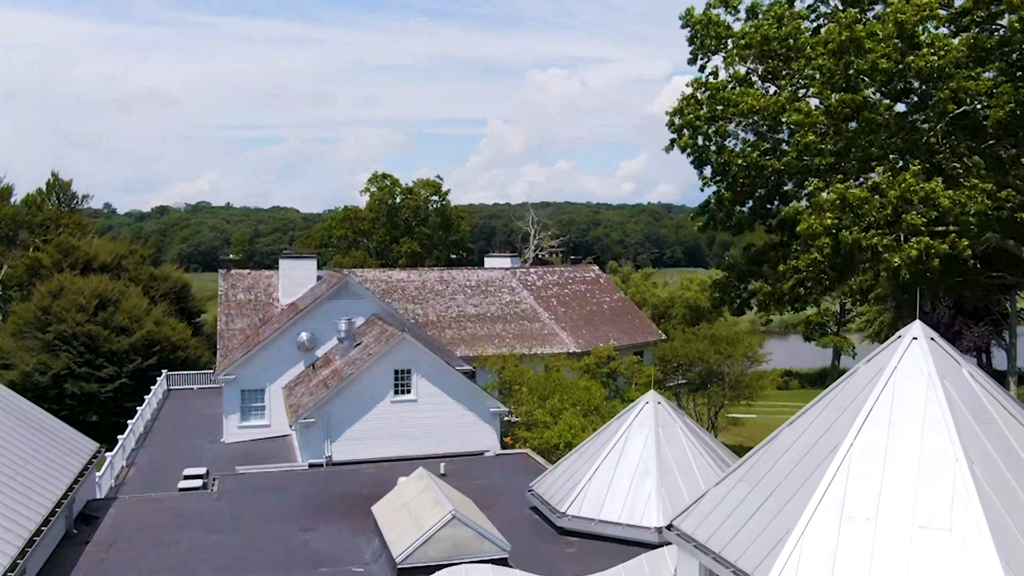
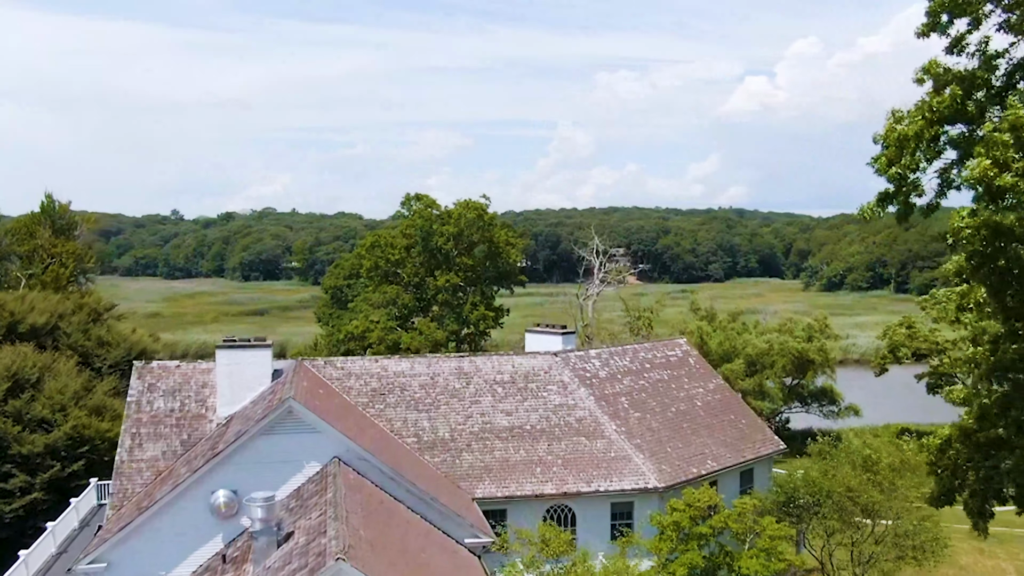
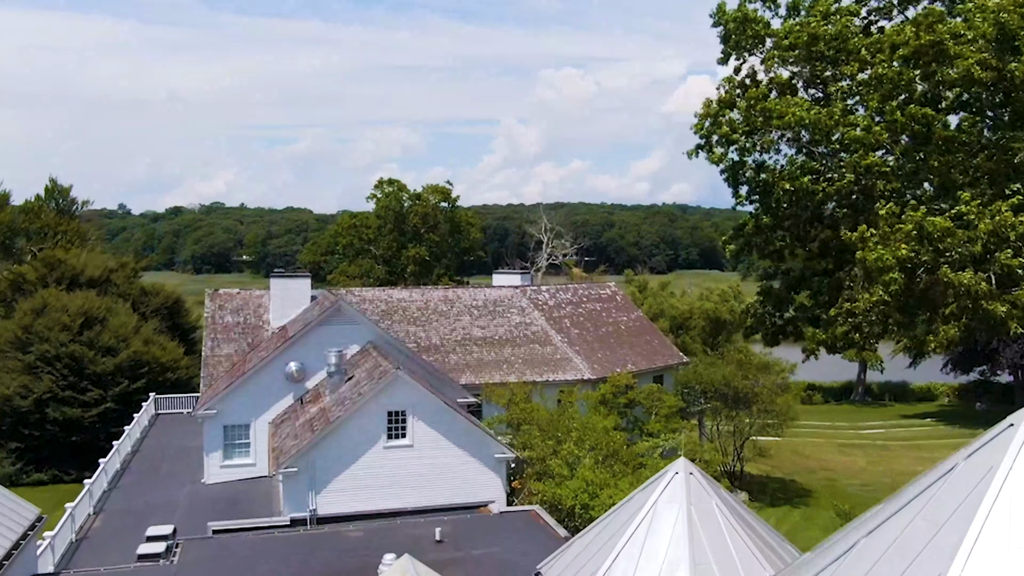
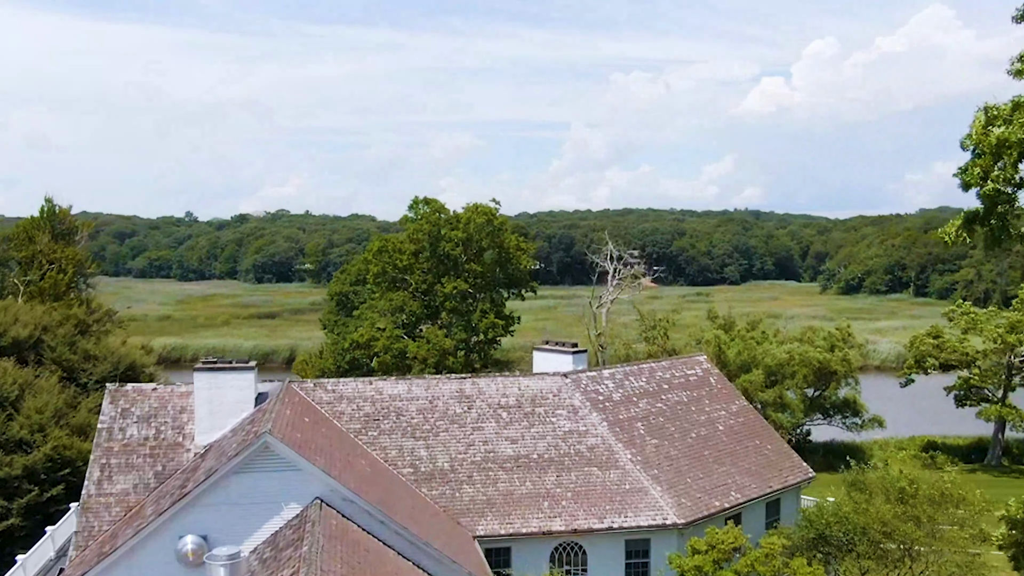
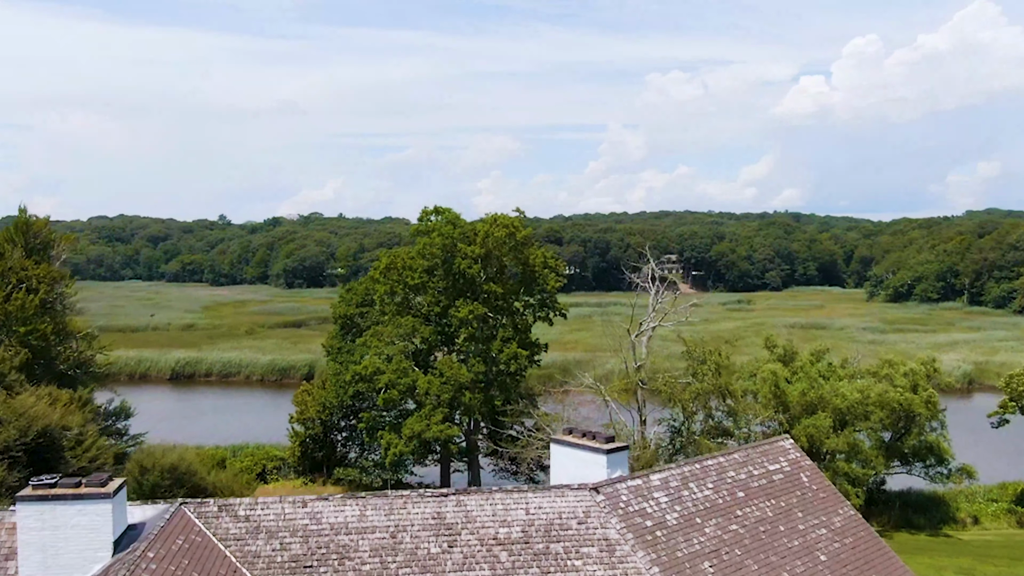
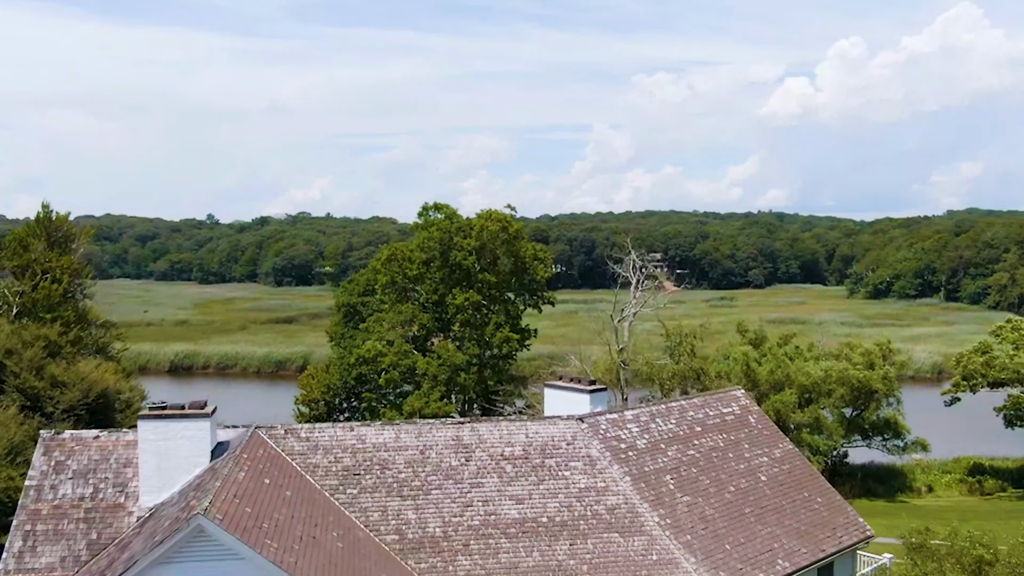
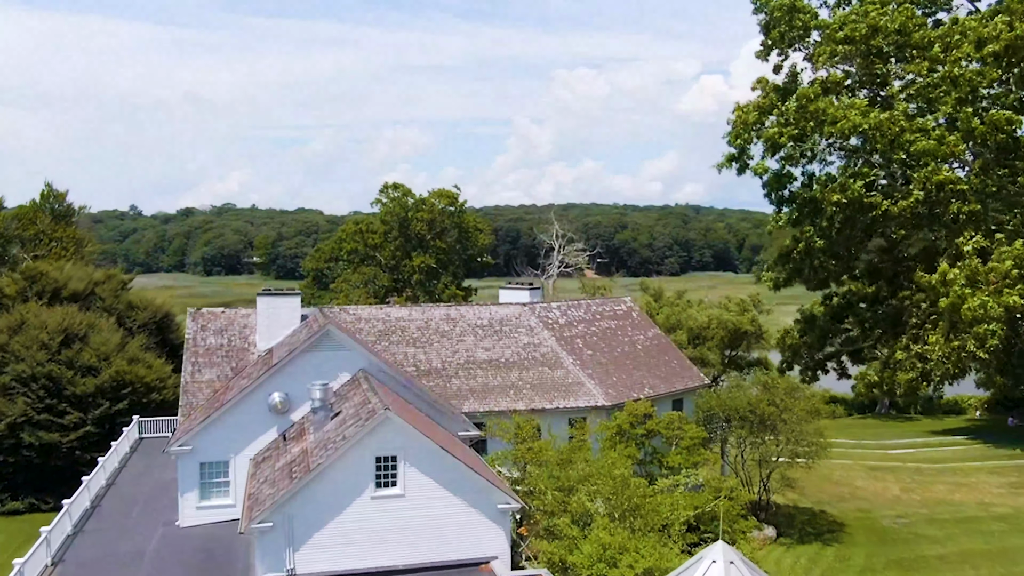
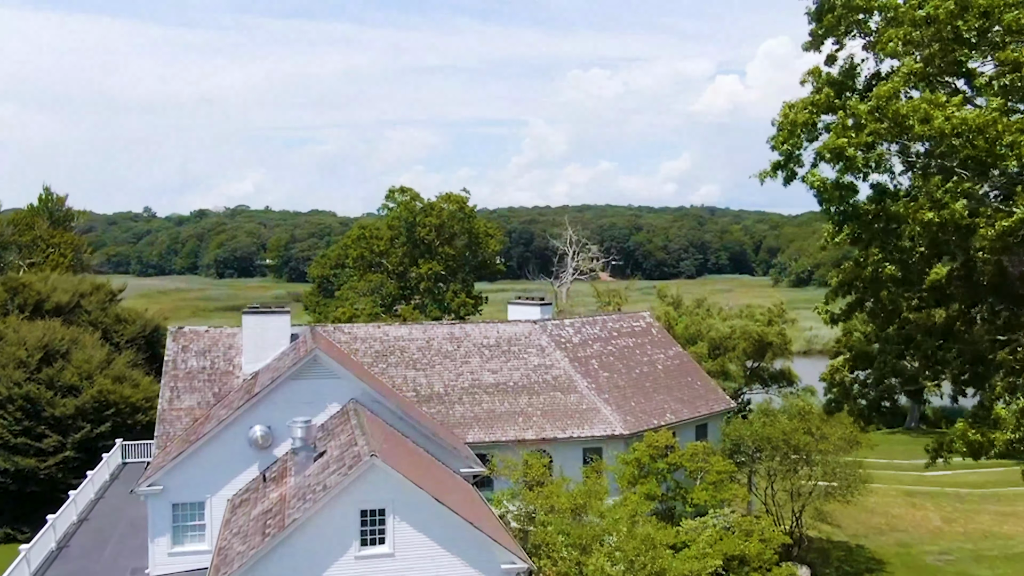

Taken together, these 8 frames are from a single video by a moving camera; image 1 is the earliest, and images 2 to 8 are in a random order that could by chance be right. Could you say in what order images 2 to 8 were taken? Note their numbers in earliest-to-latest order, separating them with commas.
3, 7, 8, 2, 4, 6, 5
